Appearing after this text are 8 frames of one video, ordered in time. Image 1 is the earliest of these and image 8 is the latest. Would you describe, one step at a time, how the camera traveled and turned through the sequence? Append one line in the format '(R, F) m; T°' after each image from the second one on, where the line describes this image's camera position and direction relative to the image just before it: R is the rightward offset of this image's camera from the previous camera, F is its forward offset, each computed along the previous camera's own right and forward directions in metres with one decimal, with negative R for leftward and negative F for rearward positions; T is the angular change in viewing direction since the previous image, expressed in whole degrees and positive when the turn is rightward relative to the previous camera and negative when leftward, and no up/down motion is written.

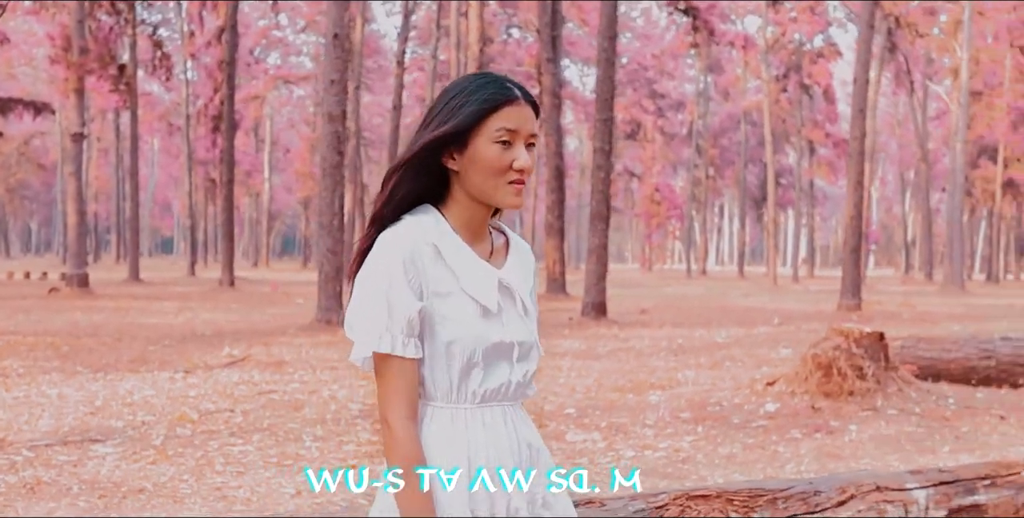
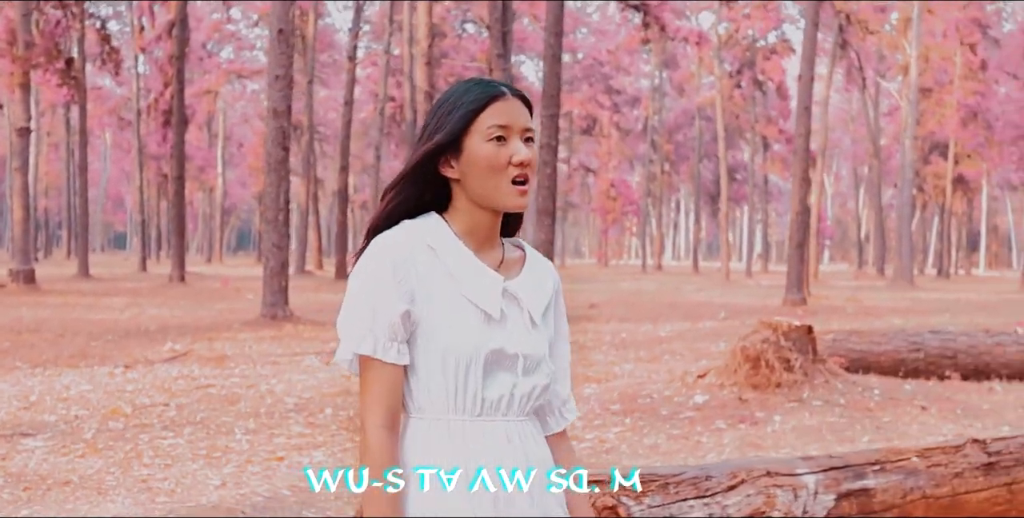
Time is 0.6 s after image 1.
(+0.2, -0.1) m; +2°
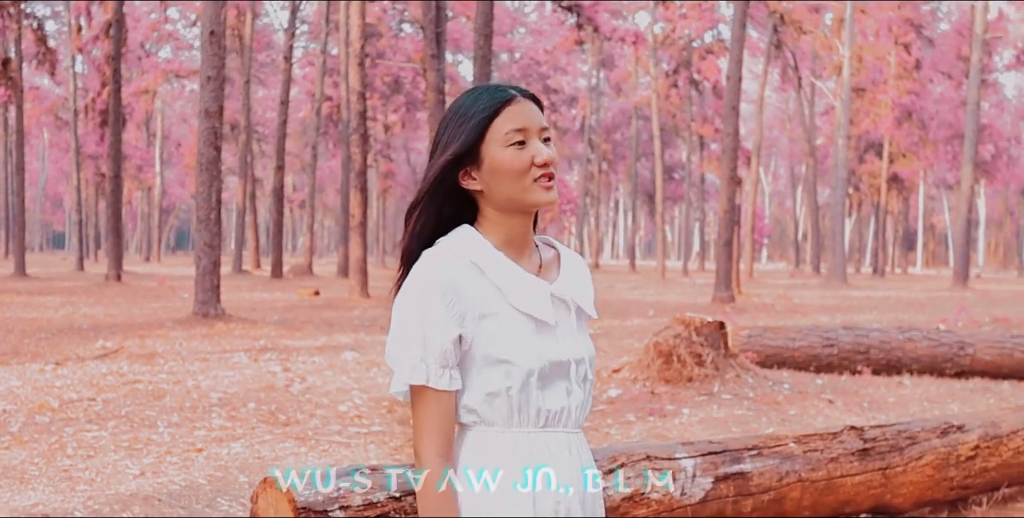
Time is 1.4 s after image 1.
(+0.2, -0.2) m; +3°
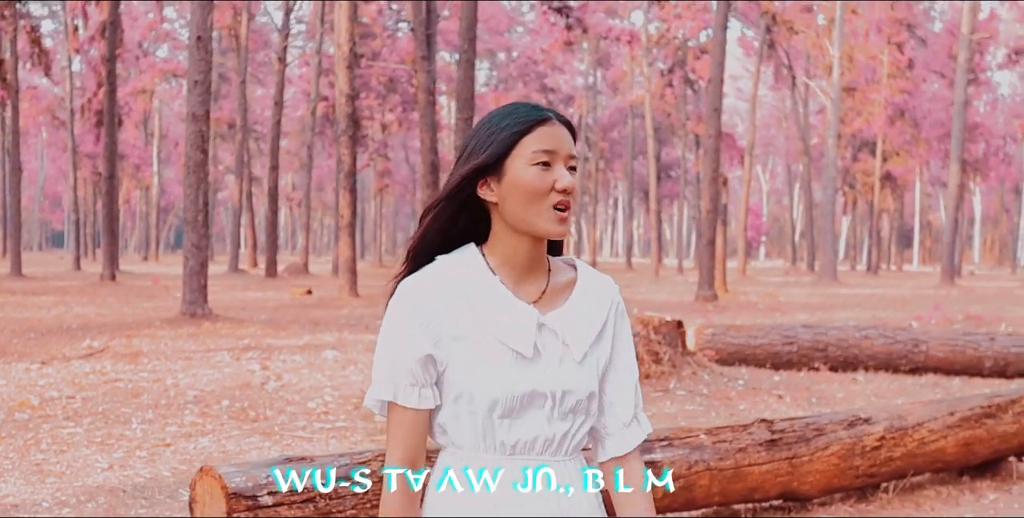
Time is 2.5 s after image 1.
(+0.3, -0.3) m; 0°
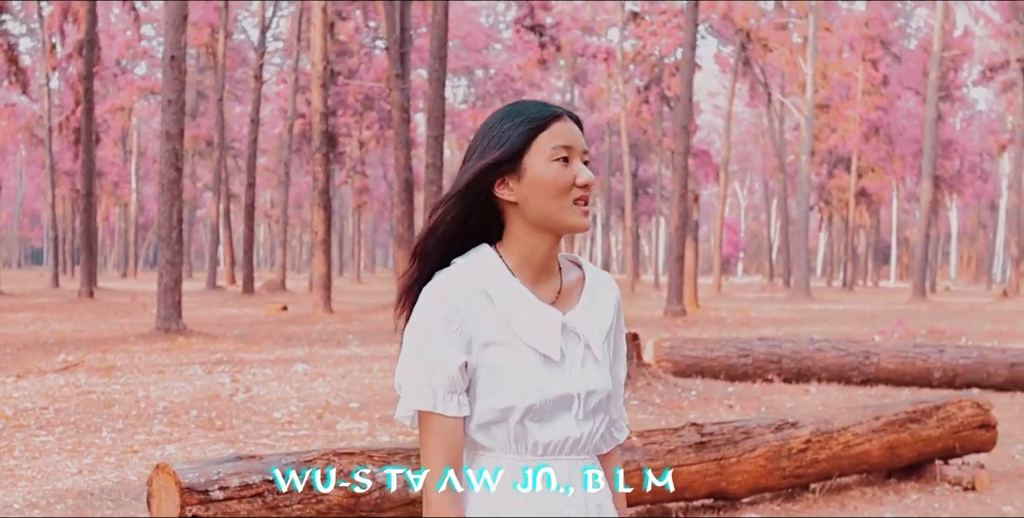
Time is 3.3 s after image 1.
(+0.2, -0.3) m; +1°
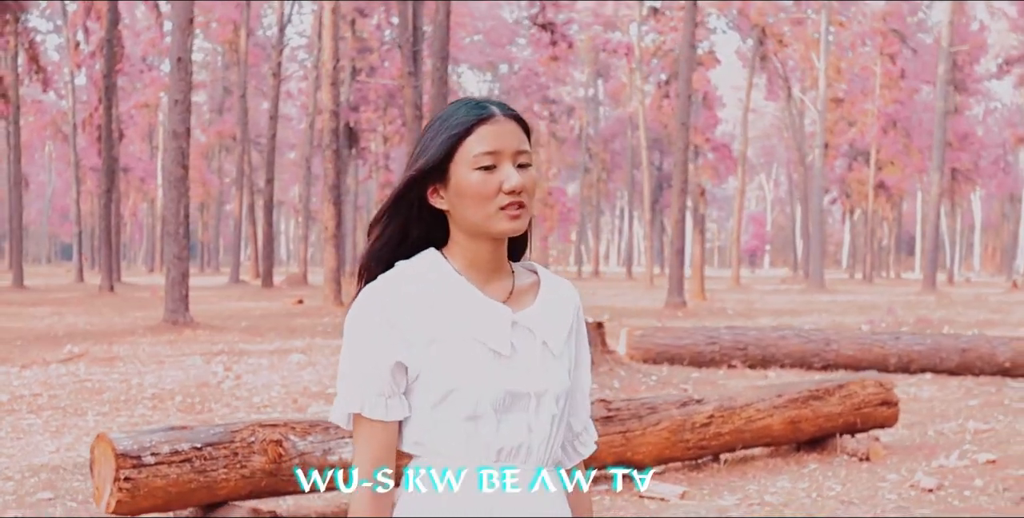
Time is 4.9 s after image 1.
(+0.5, -0.4) m; -2°
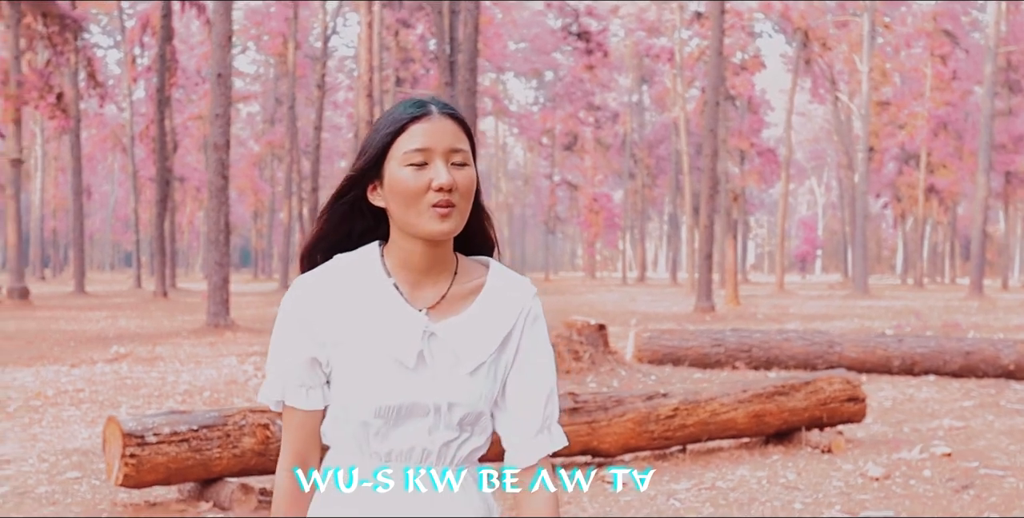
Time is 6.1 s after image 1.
(+0.4, -0.4) m; -3°
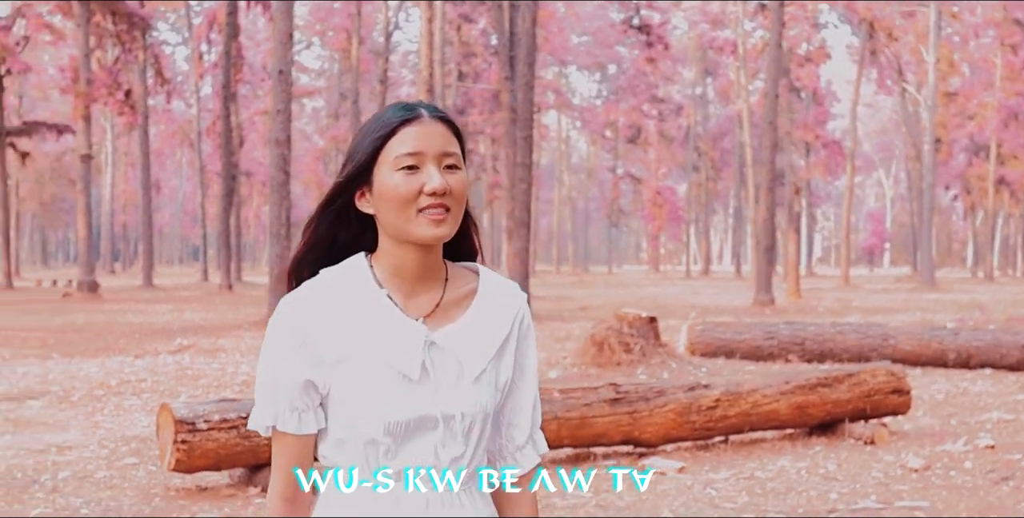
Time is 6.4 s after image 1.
(+0.1, -0.1) m; -3°
